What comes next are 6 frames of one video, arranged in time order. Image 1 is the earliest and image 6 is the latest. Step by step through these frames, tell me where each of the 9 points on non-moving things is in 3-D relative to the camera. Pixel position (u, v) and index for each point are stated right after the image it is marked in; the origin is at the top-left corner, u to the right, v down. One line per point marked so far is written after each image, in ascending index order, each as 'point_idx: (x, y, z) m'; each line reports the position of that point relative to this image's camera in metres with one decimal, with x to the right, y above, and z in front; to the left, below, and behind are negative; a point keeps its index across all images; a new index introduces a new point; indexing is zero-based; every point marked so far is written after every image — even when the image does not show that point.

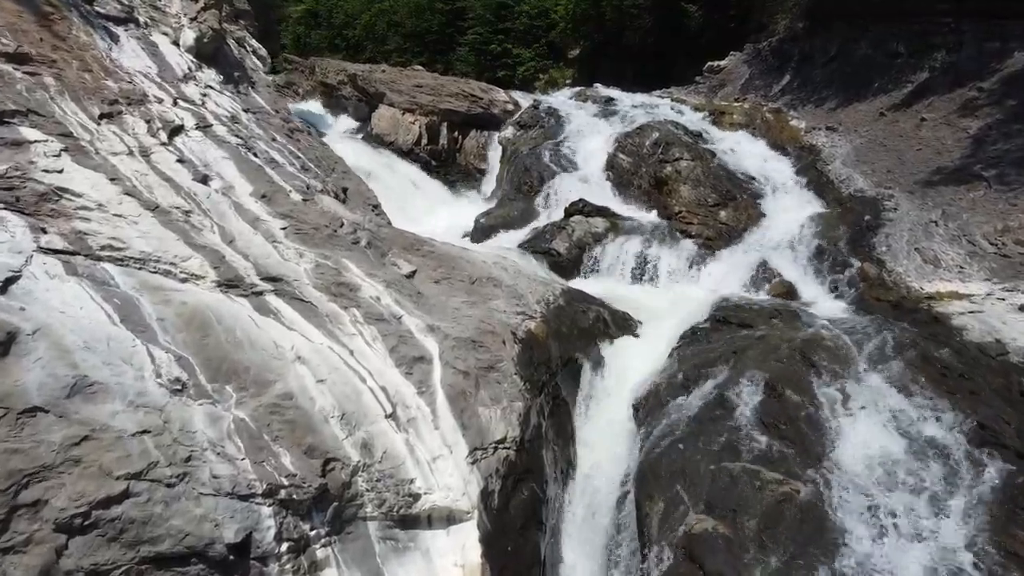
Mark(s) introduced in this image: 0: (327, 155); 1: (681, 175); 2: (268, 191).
0: (-4.3, +3.1, +14.1) m
1: (+4.3, +2.9, +15.6) m
2: (-3.4, +1.3, +8.4) m
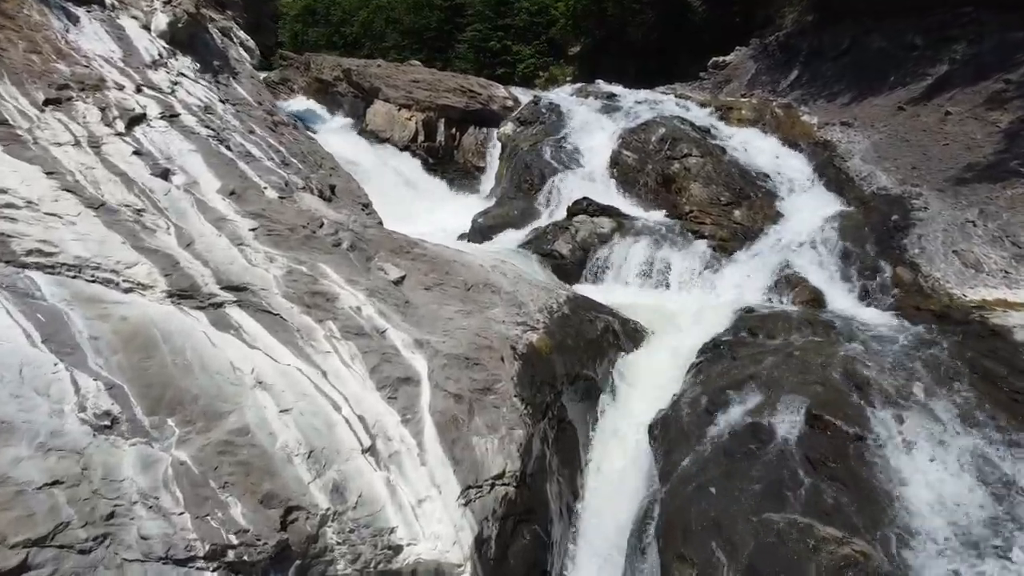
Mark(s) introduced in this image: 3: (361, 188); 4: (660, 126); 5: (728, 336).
0: (-4.3, +3.0, +13.2) m
1: (+4.3, +2.8, +14.7) m
2: (-3.4, +1.3, +7.5) m
3: (-3.3, +2.2, +13.3) m
4: (+3.9, +4.4, +16.3) m
5: (+2.7, -0.6, +7.6) m
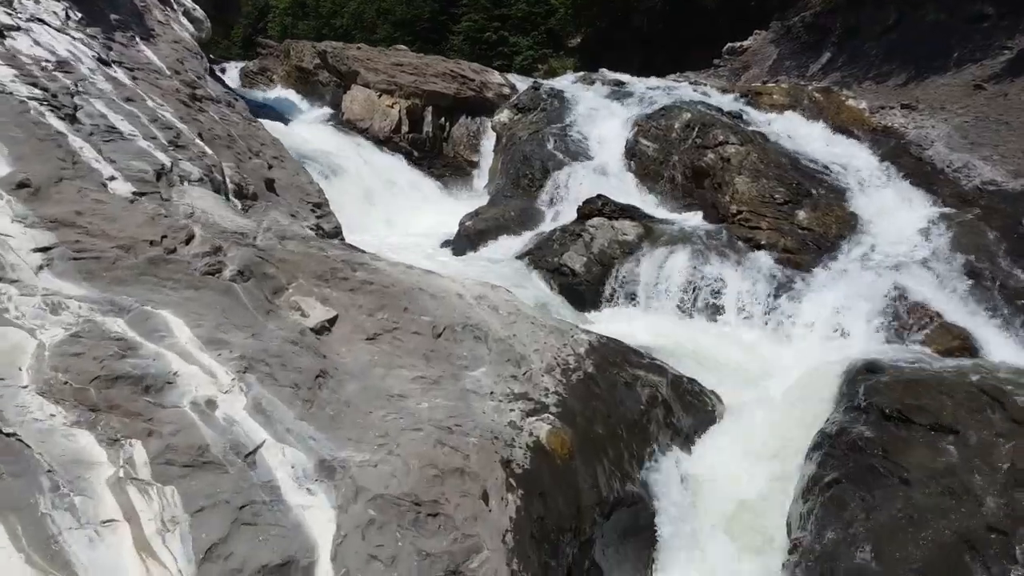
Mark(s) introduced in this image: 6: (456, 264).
0: (-4.4, +2.6, +10.2) m
1: (+4.2, +2.4, +11.7) m
2: (-3.5, +0.8, +4.5) m
3: (-3.4, +1.8, +10.3) m
4: (+3.8, +4.0, +13.3) m
5: (+2.7, -1.0, +4.6) m
6: (-1.0, +0.4, +10.2) m
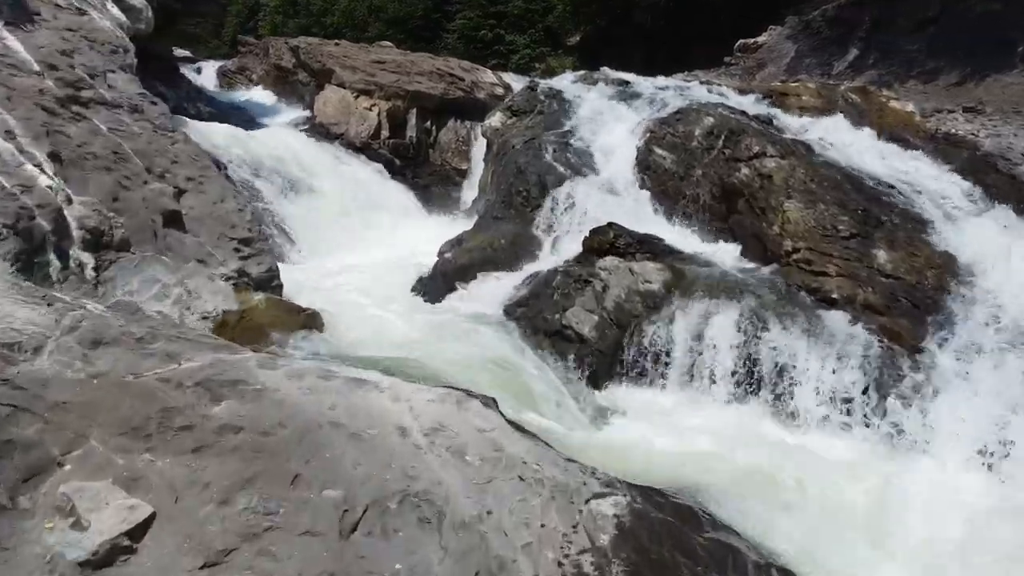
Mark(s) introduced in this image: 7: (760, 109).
0: (-4.6, +1.8, +7.8) m
1: (+4.1, +1.6, +9.3) m
2: (-3.6, 0.0, +2.1) m
3: (-3.5, +1.0, +7.9) m
4: (+3.6, +3.2, +11.0) m
5: (+2.5, -1.8, +2.2) m
6: (-1.1, -0.4, +7.8) m
7: (+5.8, +4.2, +14.0) m
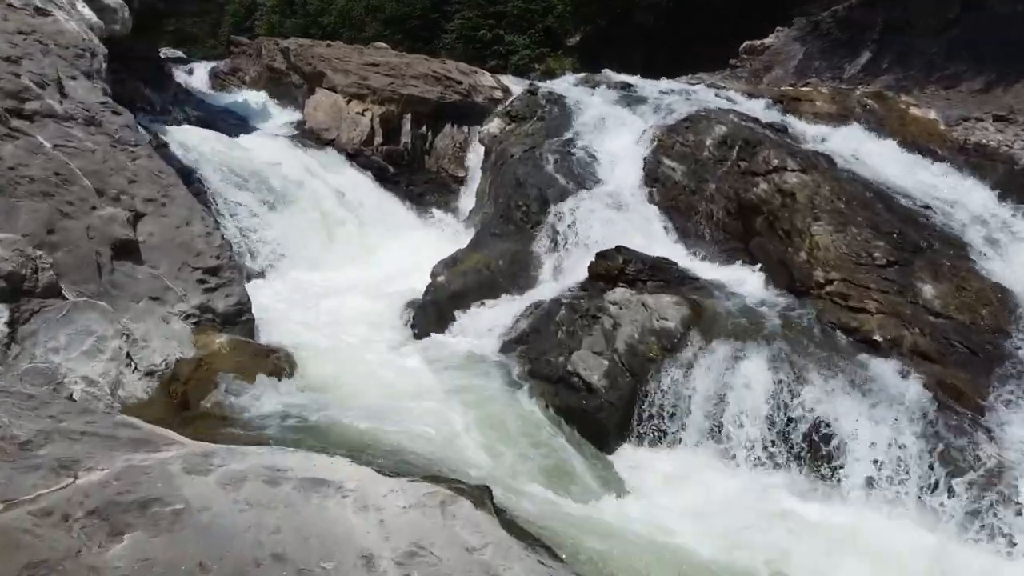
0: (-4.6, +1.4, +6.9) m
1: (+4.0, +1.2, +8.5) m
2: (-3.6, -0.4, +1.2) m
3: (-3.6, +0.6, +7.1) m
4: (+3.6, +2.8, +10.1) m
5: (+2.5, -2.2, +1.4) m
6: (-1.2, -0.8, +6.9) m
7: (+5.8, +3.8, +13.2) m
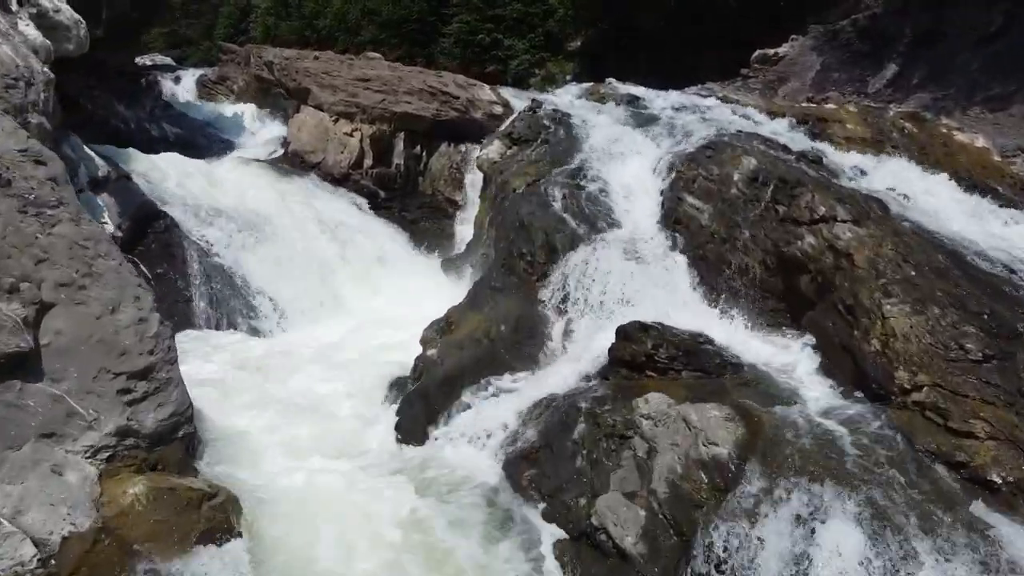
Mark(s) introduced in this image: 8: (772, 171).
0: (-4.5, +0.4, +5.5) m
1: (+4.1, +0.2, +7.1) m
2: (-3.5, -1.4, -0.2) m
3: (-3.5, -0.4, +5.6) m
4: (+3.6, +1.8, +8.7) m
5: (+2.6, -3.2, 0.0) m
6: (-1.1, -1.8, +5.5) m
7: (+5.9, +2.8, +11.7) m
8: (+3.8, +1.5, +8.3) m
